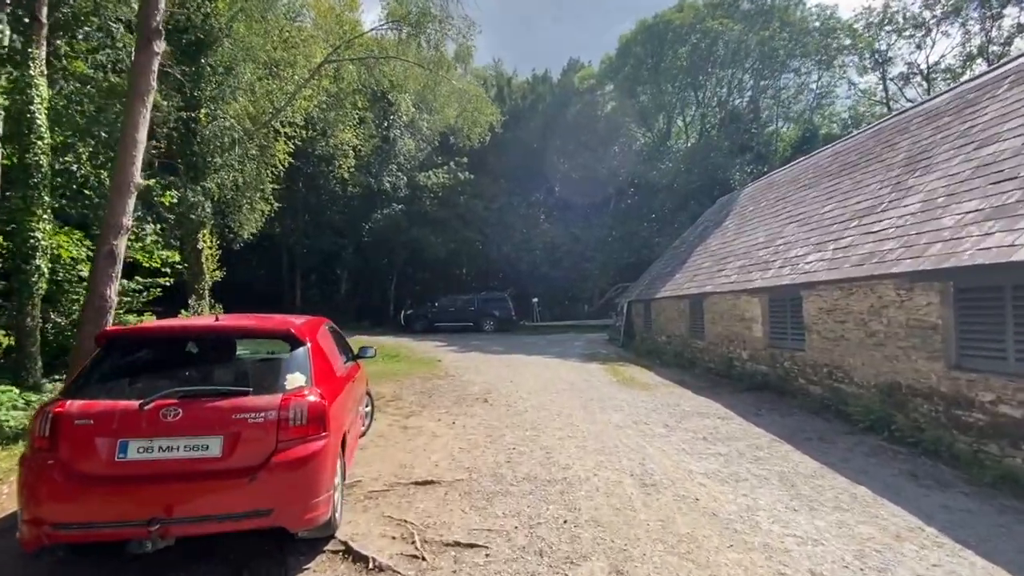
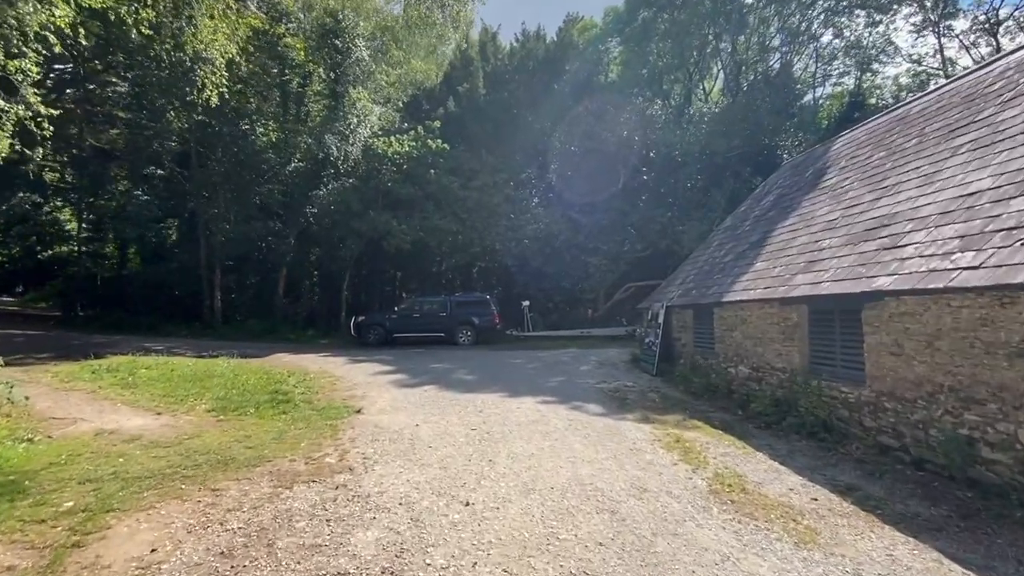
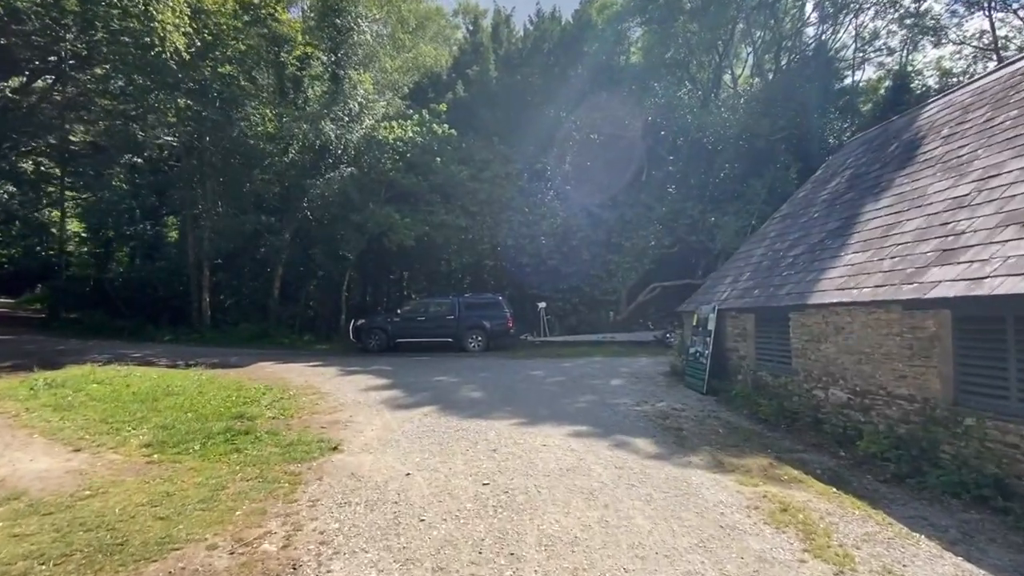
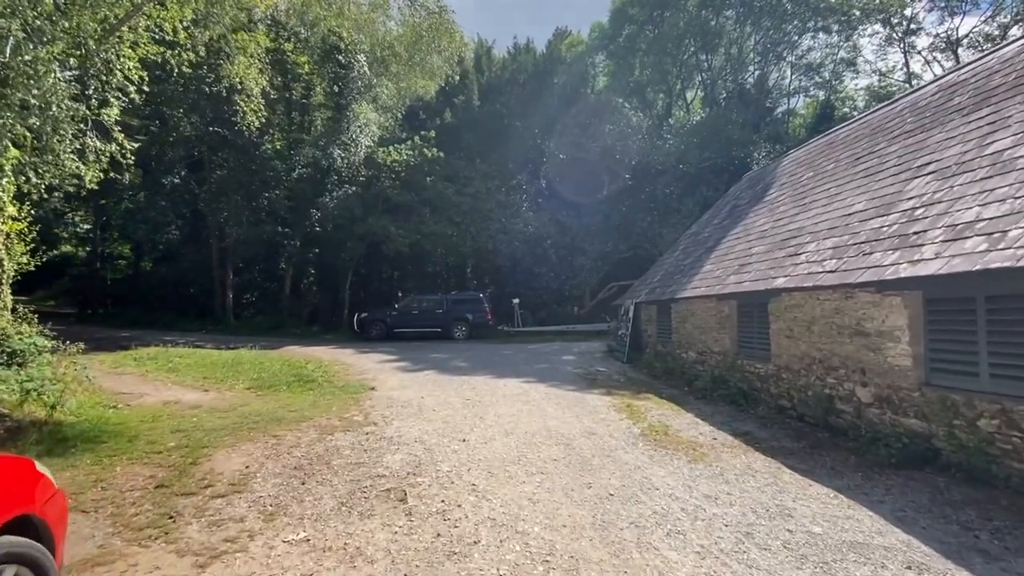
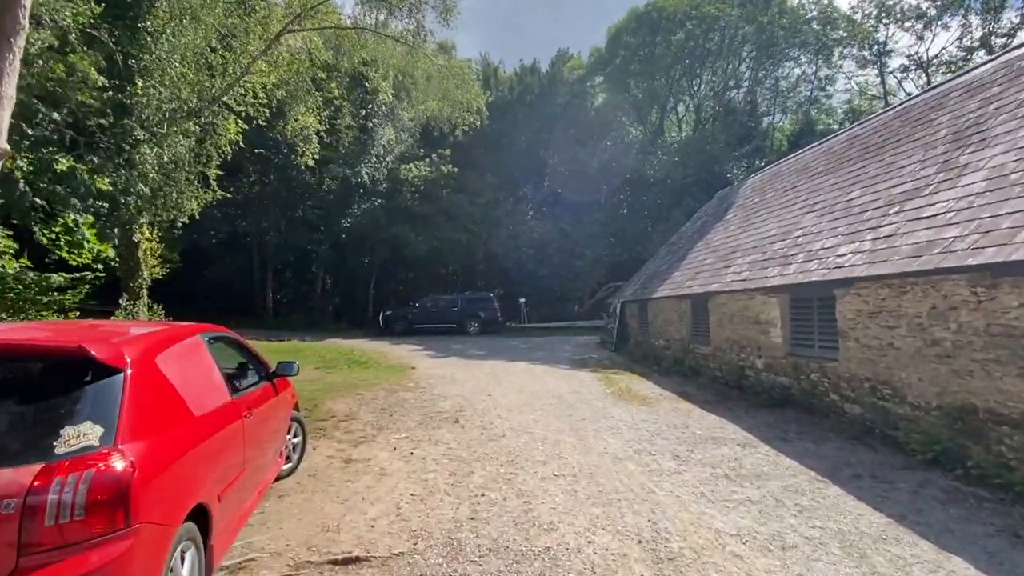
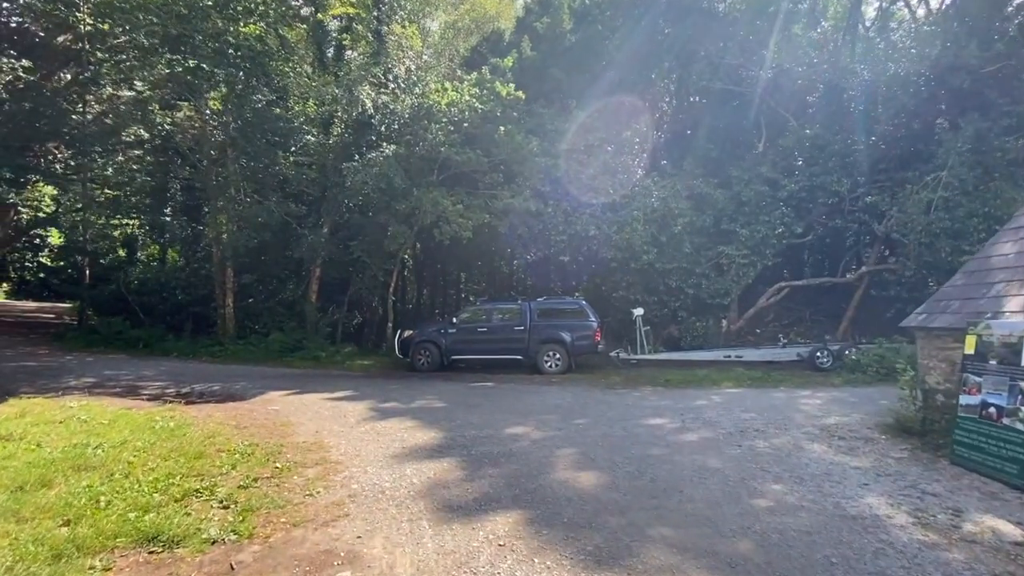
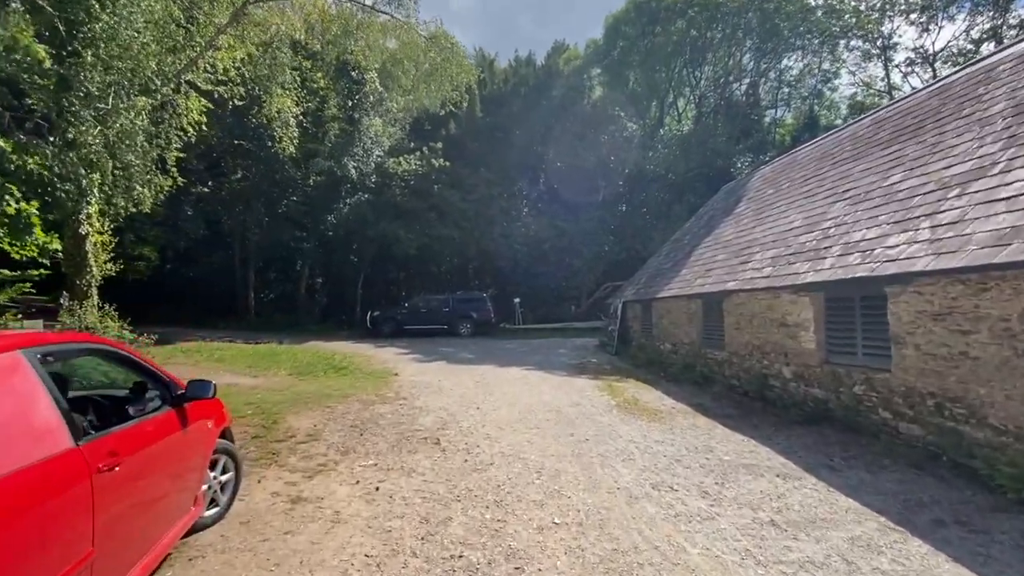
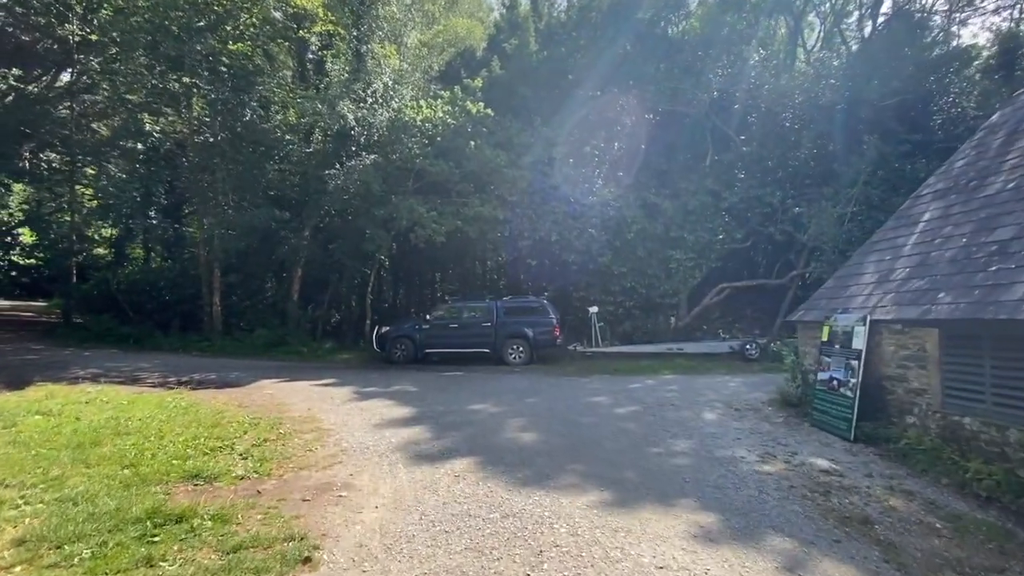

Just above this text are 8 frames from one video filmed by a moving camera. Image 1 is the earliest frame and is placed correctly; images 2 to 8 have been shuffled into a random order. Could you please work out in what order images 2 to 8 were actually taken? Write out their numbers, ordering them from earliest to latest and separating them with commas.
5, 7, 4, 2, 3, 8, 6
